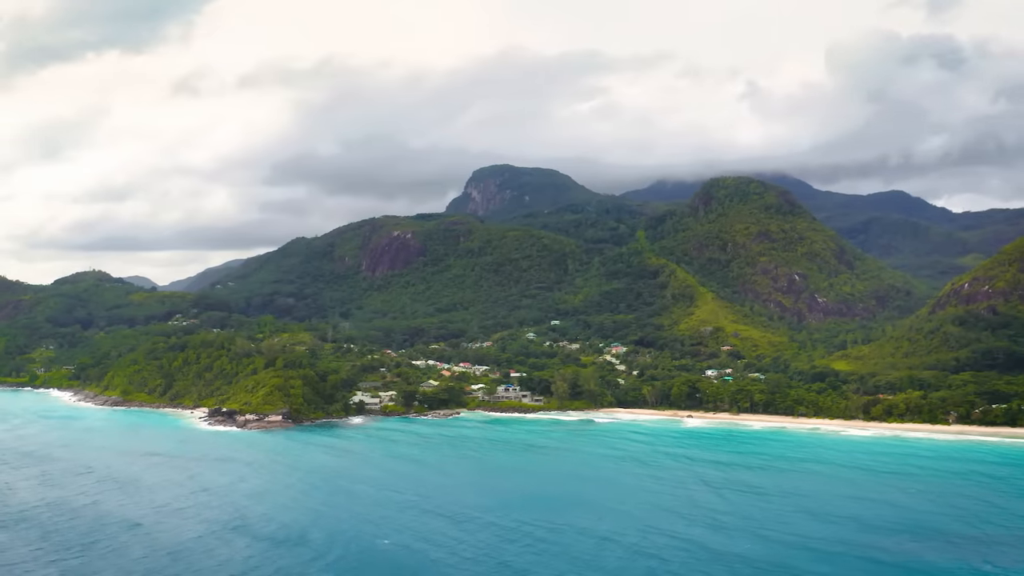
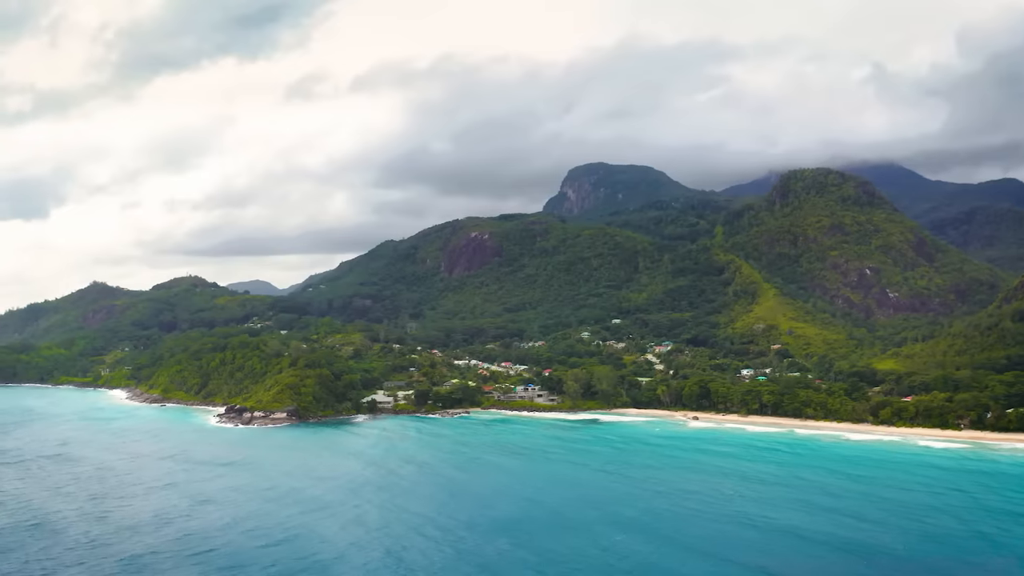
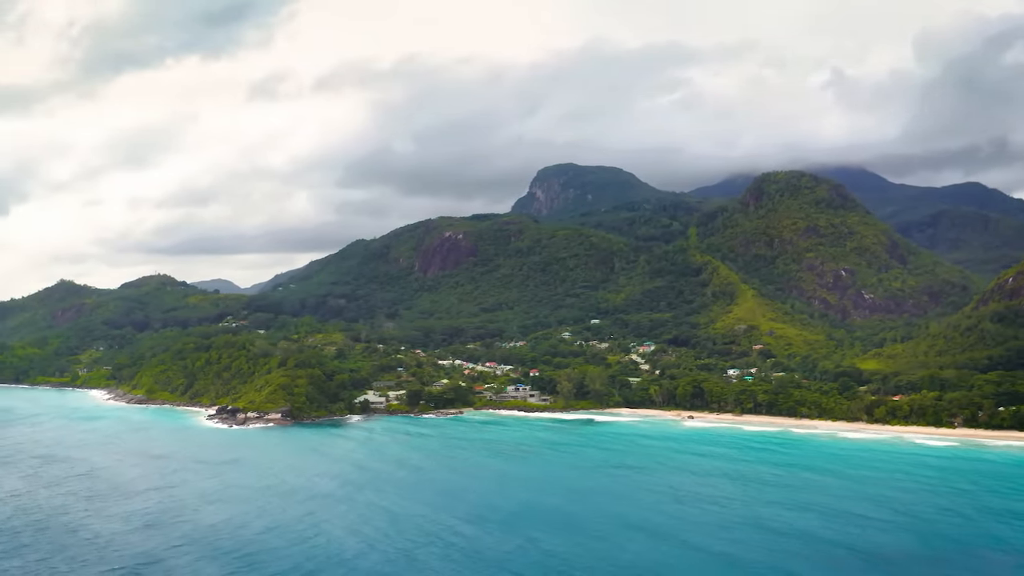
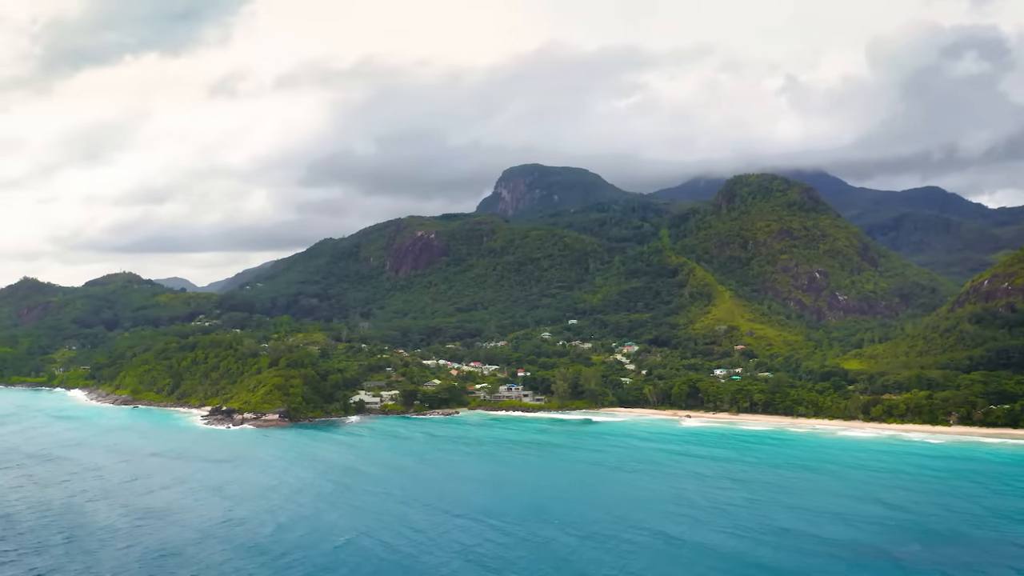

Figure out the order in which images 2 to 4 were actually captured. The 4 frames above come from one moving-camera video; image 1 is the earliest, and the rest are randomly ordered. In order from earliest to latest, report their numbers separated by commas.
4, 3, 2
